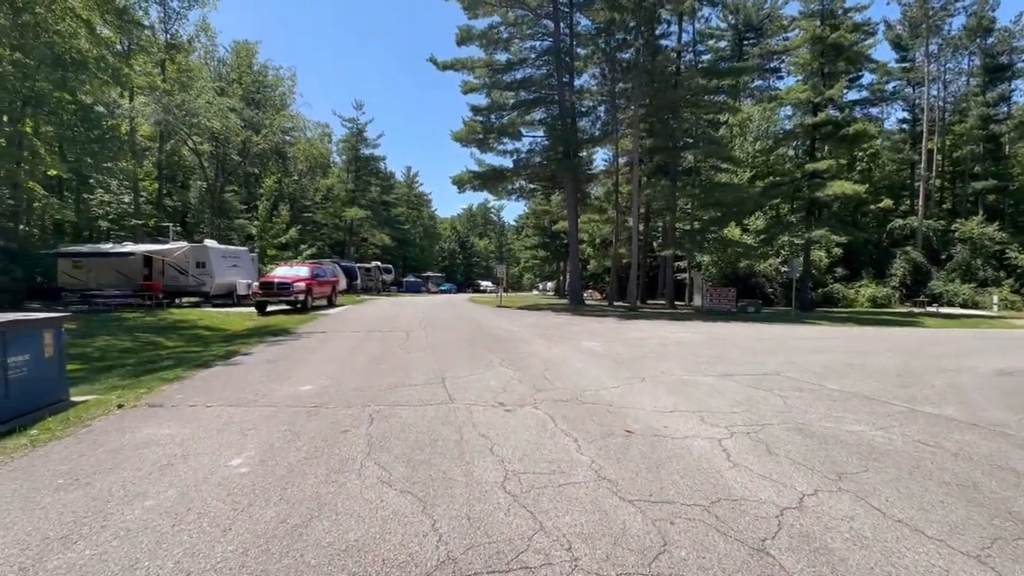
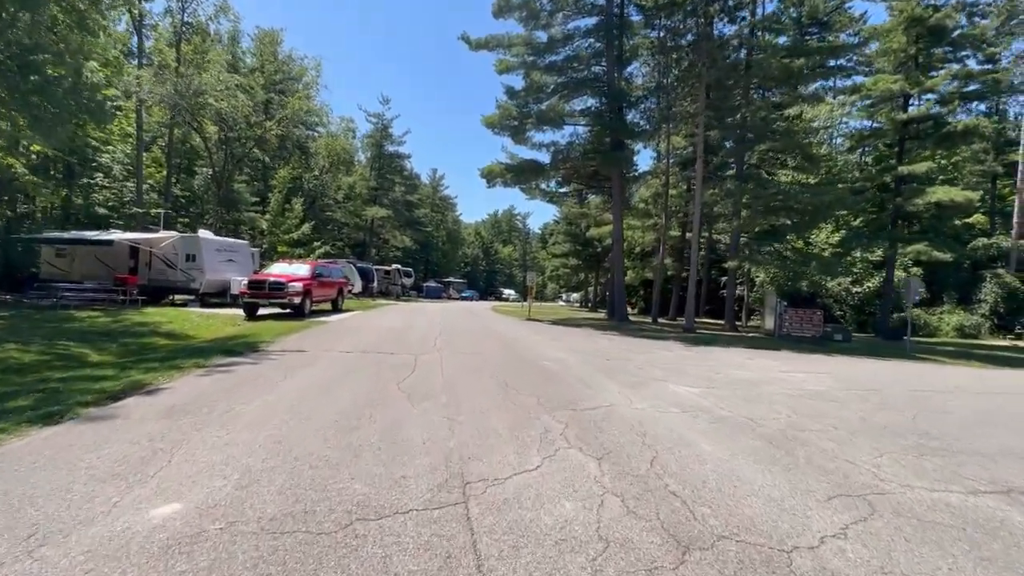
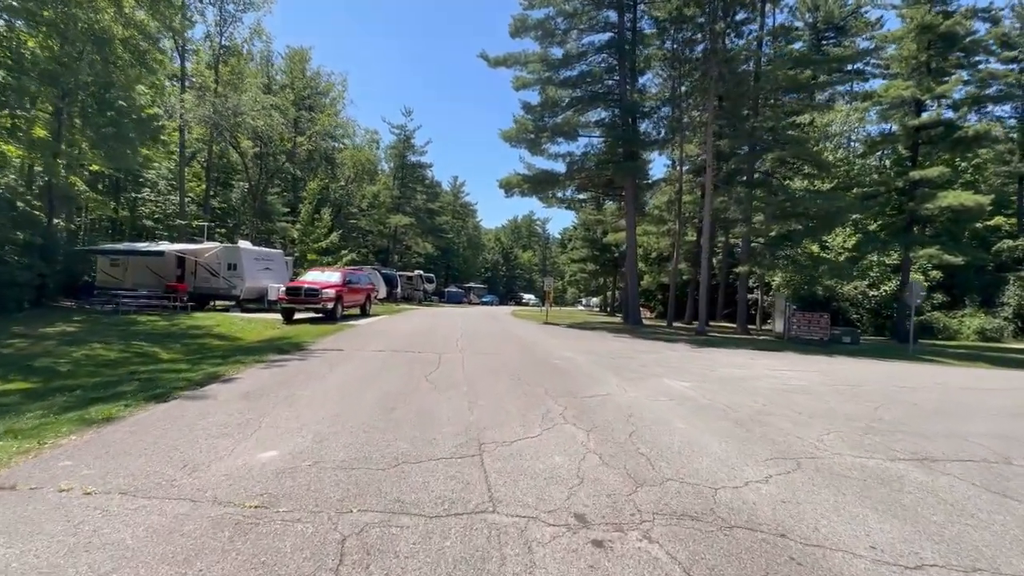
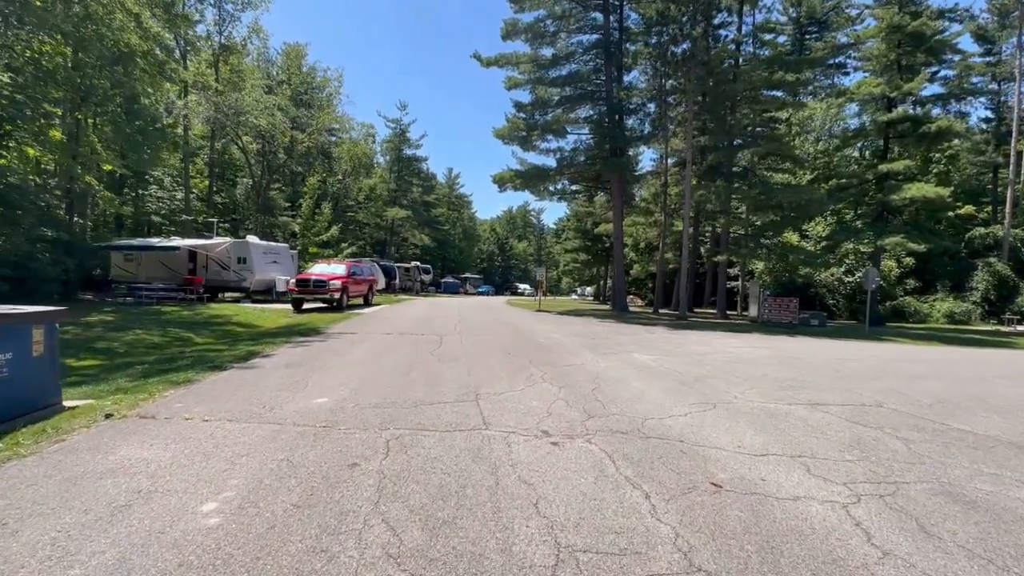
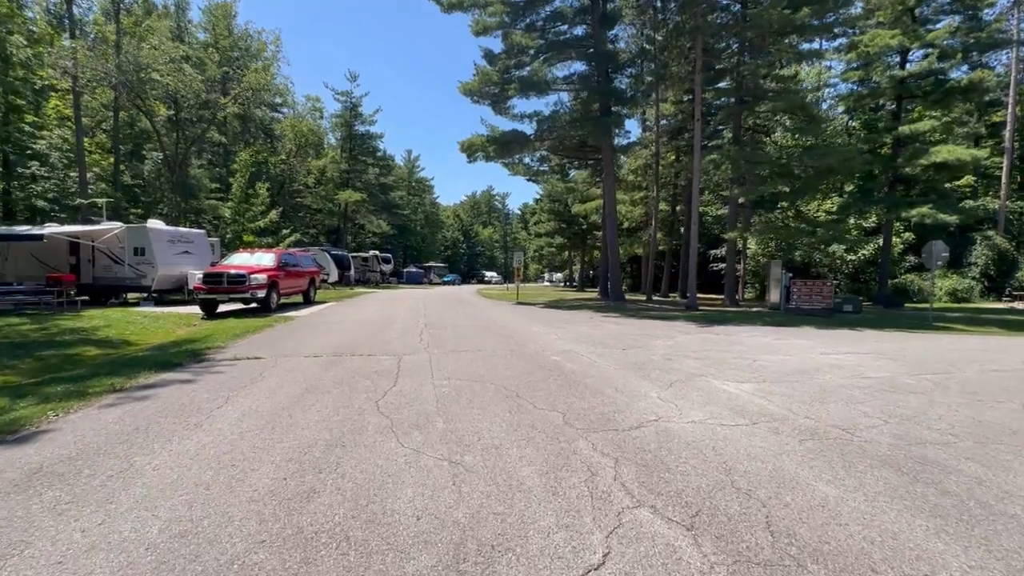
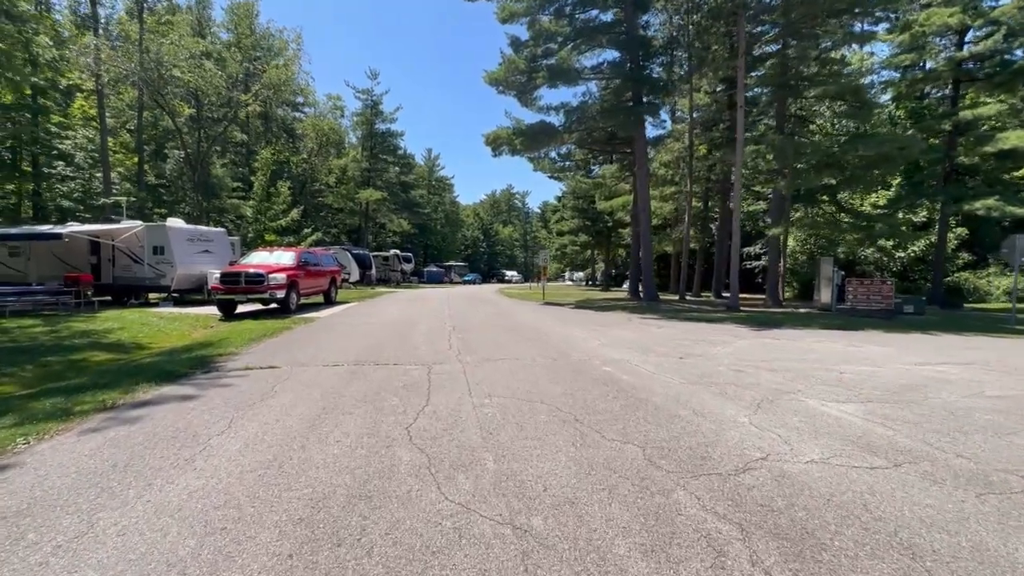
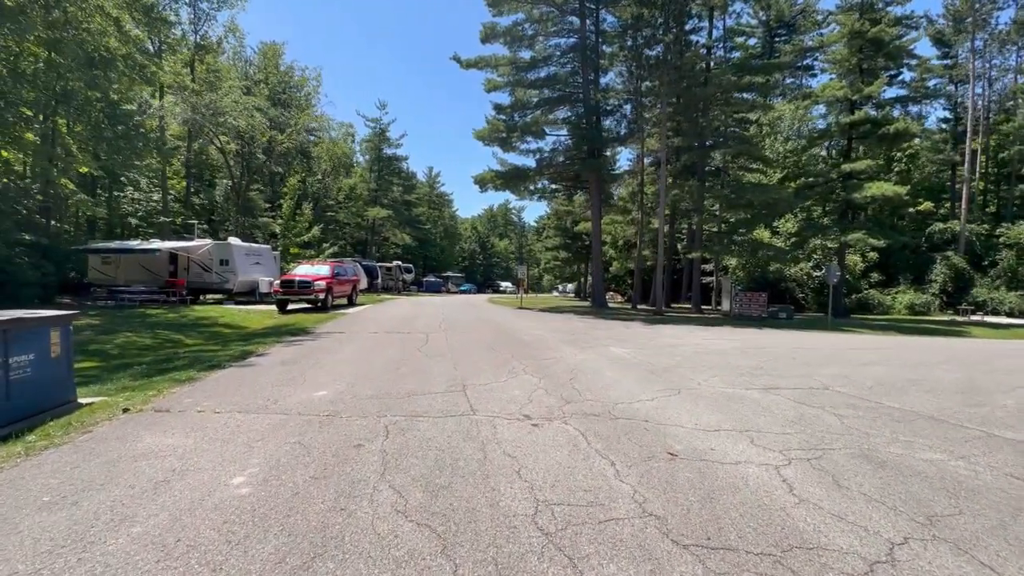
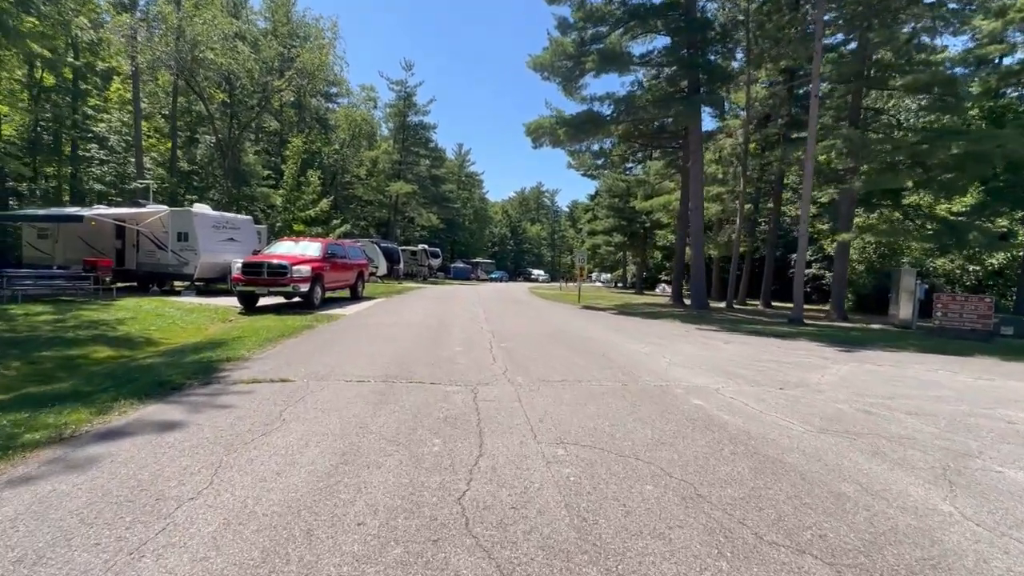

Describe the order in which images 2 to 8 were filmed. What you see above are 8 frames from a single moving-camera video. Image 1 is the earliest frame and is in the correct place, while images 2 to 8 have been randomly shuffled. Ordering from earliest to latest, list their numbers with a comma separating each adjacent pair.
7, 4, 3, 2, 5, 6, 8
